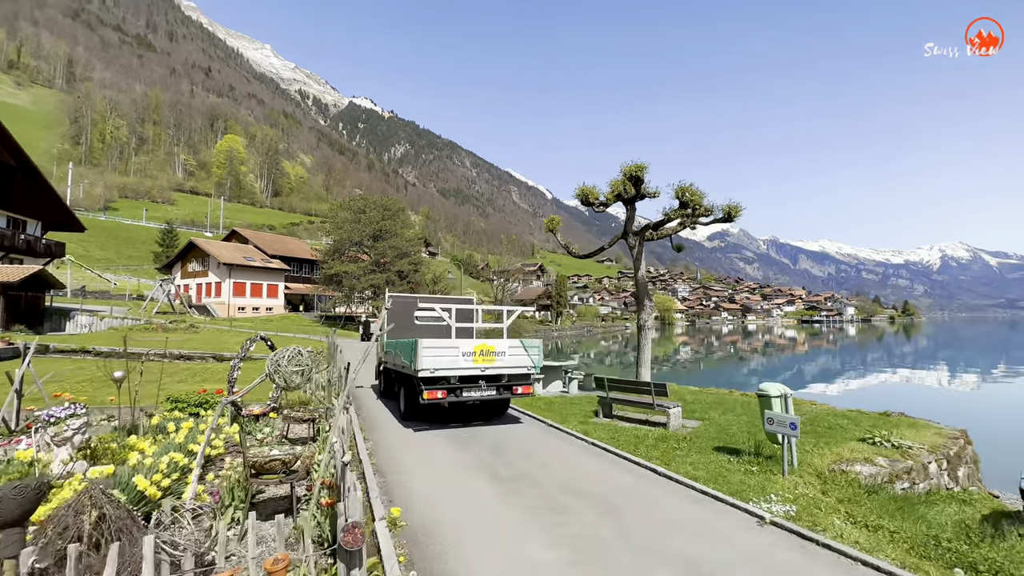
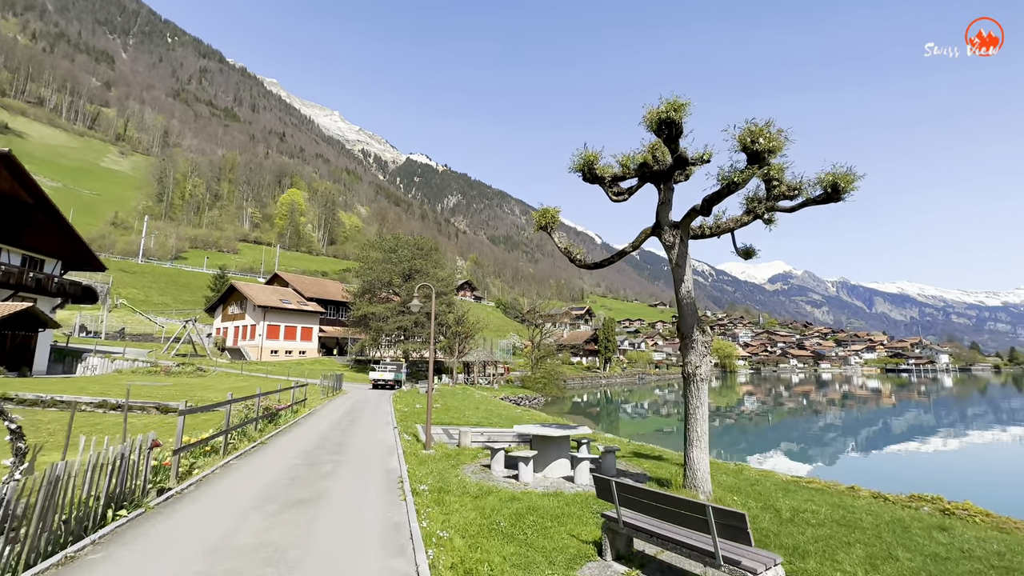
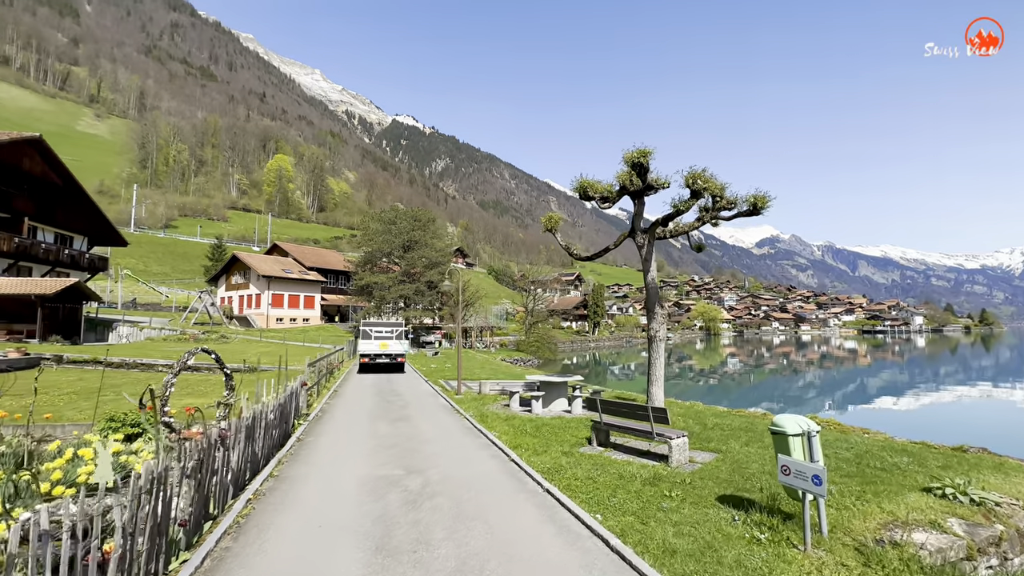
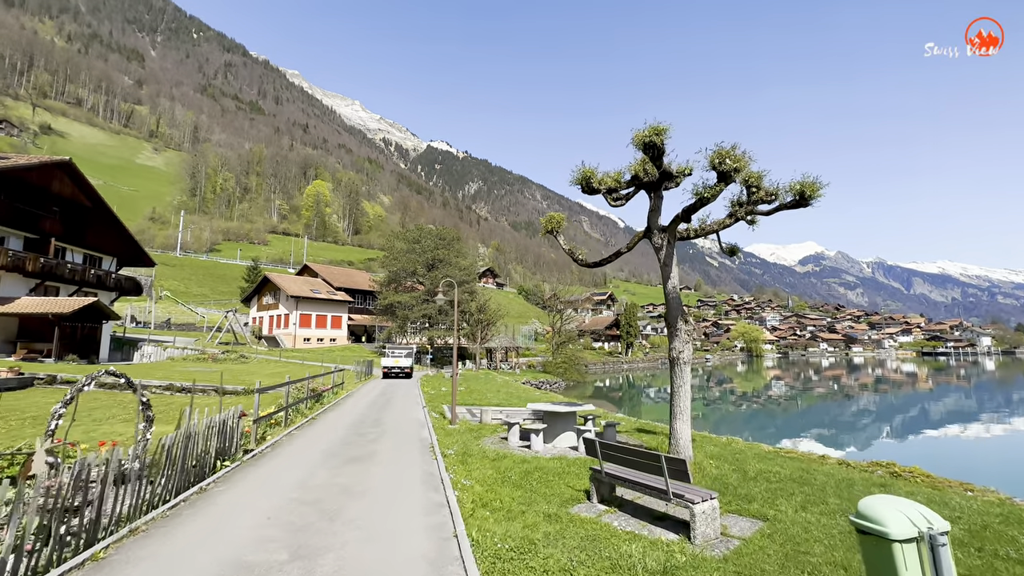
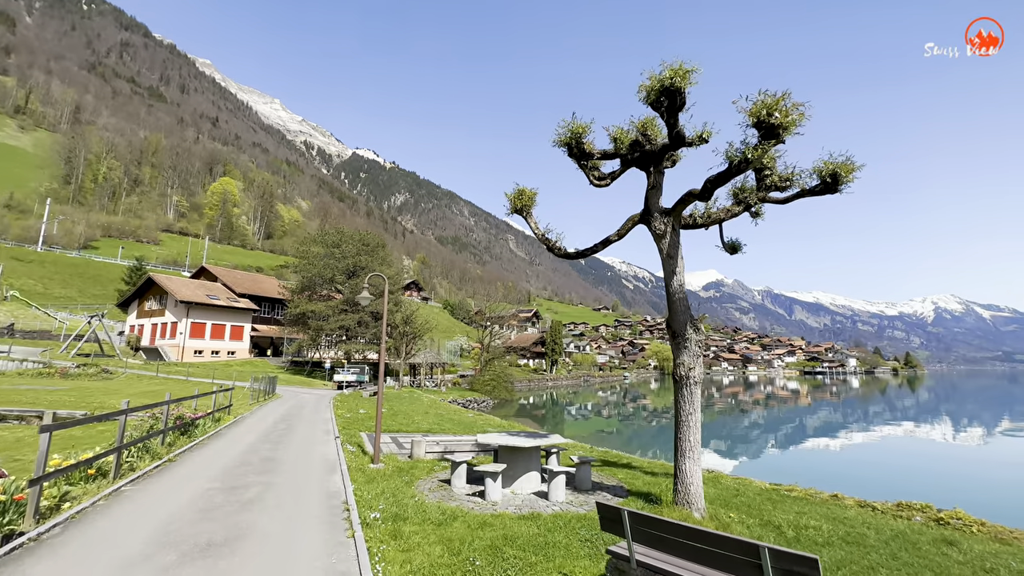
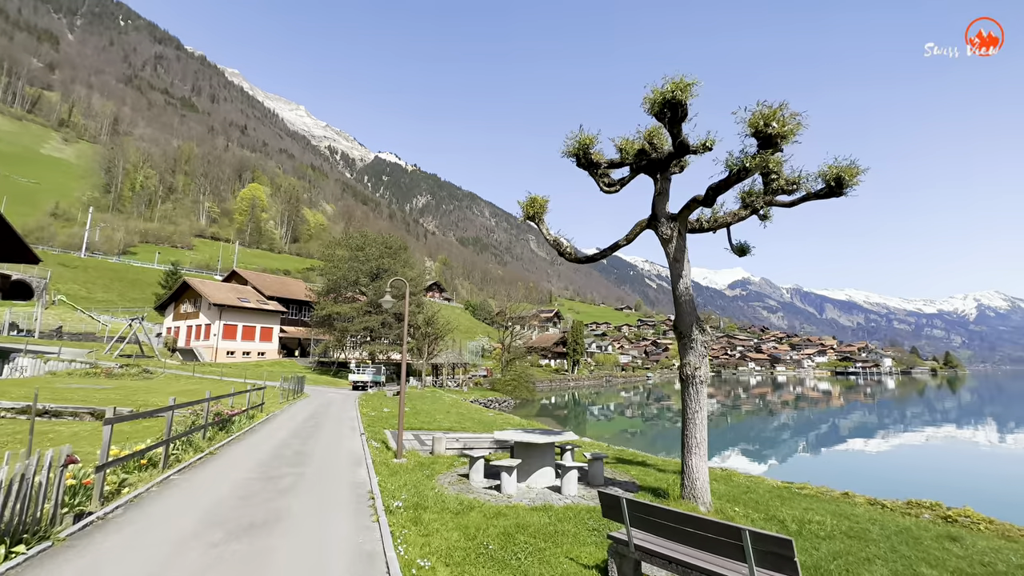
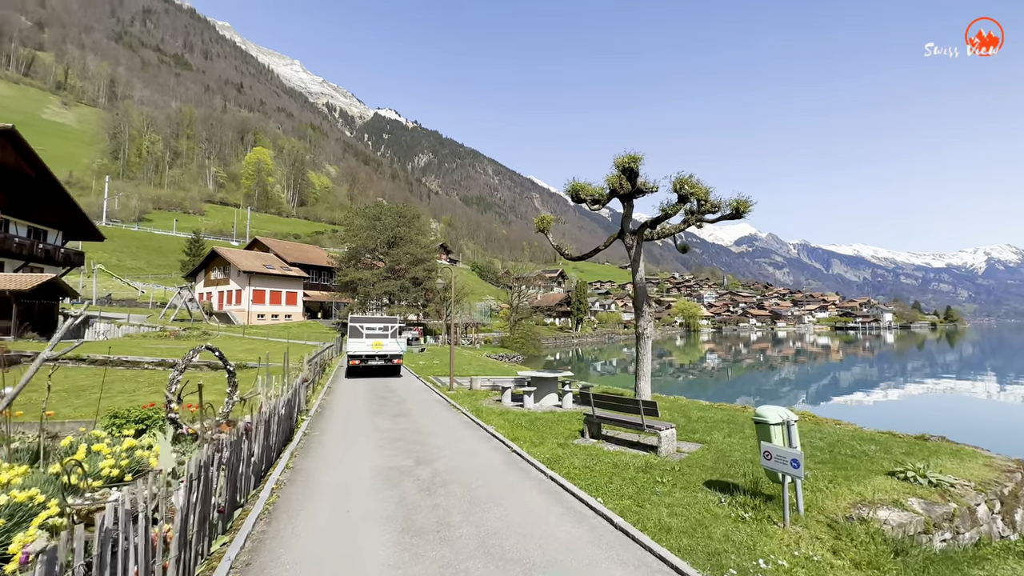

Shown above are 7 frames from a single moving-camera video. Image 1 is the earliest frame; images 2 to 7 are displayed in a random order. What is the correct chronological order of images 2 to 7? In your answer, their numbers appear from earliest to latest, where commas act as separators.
7, 3, 4, 2, 6, 5
